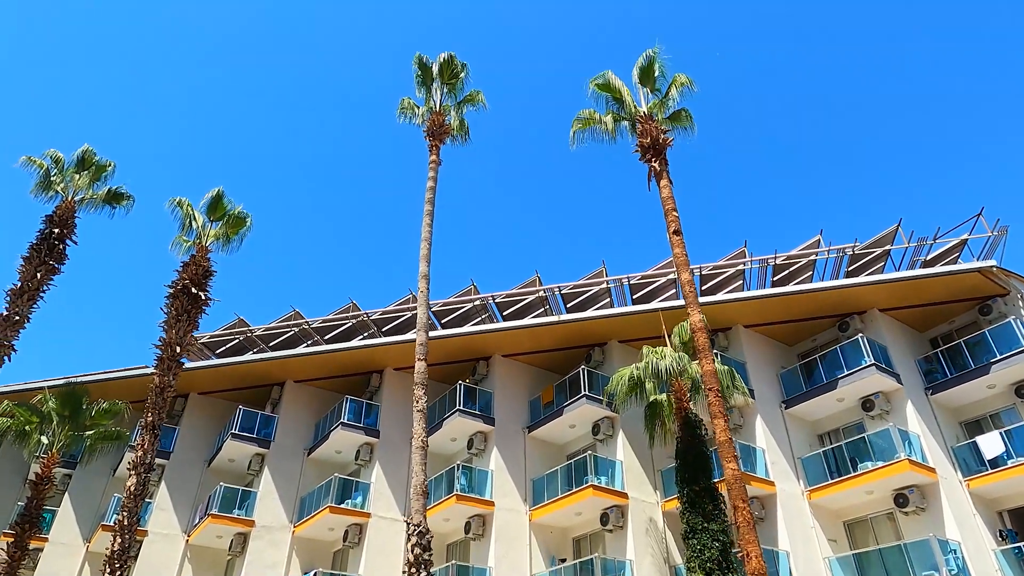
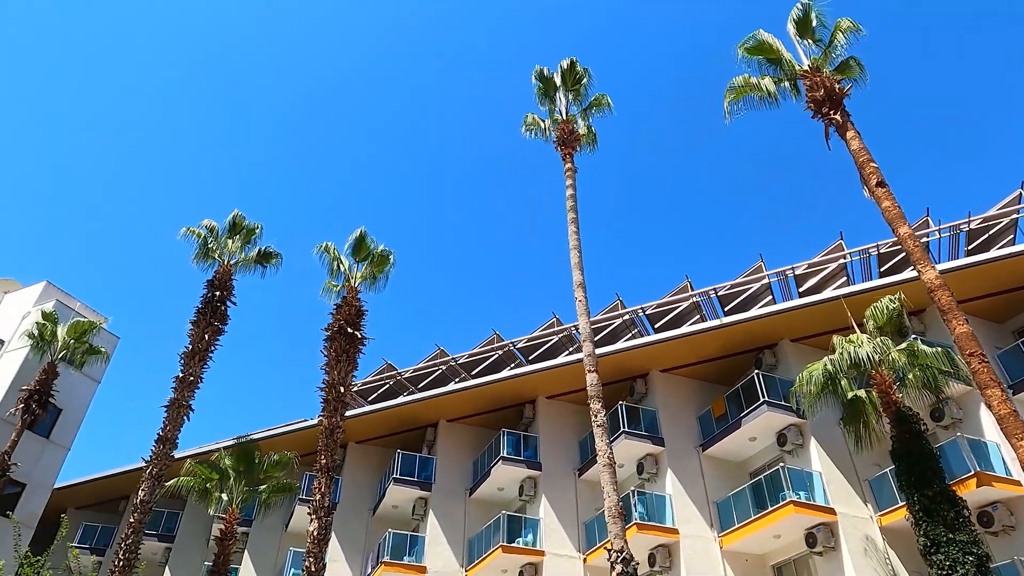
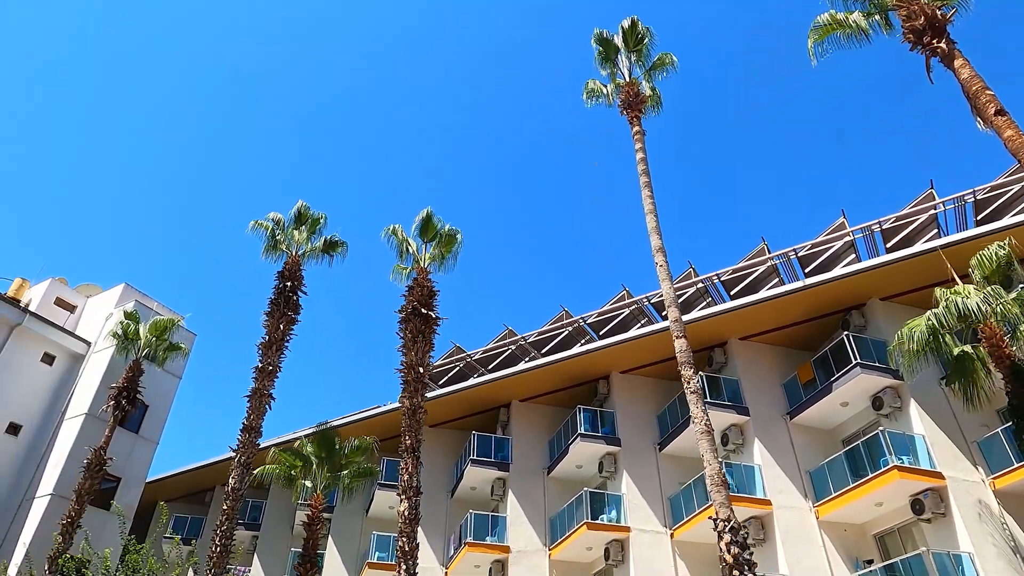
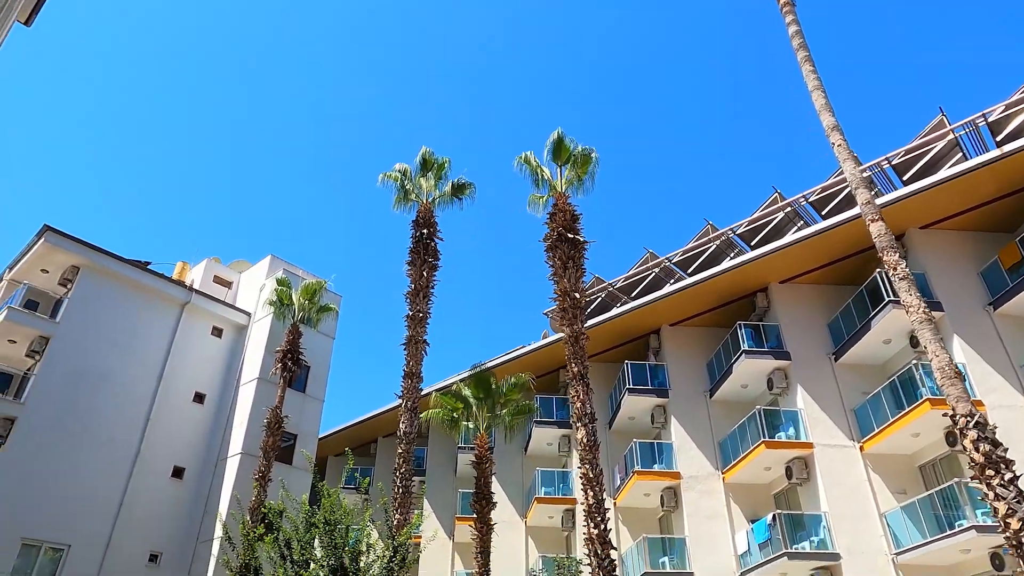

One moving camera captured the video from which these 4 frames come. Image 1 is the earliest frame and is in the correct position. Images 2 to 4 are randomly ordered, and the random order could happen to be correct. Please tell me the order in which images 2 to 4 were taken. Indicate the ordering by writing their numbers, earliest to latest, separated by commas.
2, 3, 4
